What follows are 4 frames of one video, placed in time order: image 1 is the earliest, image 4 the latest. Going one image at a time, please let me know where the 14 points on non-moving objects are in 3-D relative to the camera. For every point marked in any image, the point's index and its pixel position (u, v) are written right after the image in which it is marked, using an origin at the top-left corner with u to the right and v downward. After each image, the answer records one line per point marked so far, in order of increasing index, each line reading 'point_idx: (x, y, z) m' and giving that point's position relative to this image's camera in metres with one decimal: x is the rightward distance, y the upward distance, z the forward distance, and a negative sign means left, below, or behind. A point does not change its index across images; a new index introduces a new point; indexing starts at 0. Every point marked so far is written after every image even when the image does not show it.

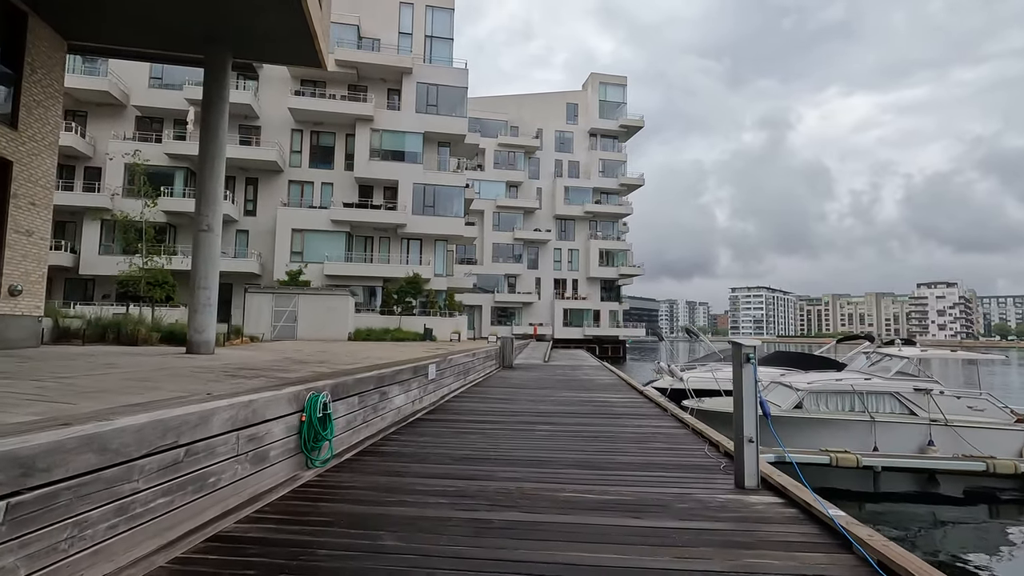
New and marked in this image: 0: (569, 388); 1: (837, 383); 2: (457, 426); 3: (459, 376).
0: (+1.1, -1.9, +10.1) m
1: (+5.2, -1.5, +8.6) m
2: (-0.6, -1.5, +5.8) m
3: (-0.9, -1.5, +9.1) m
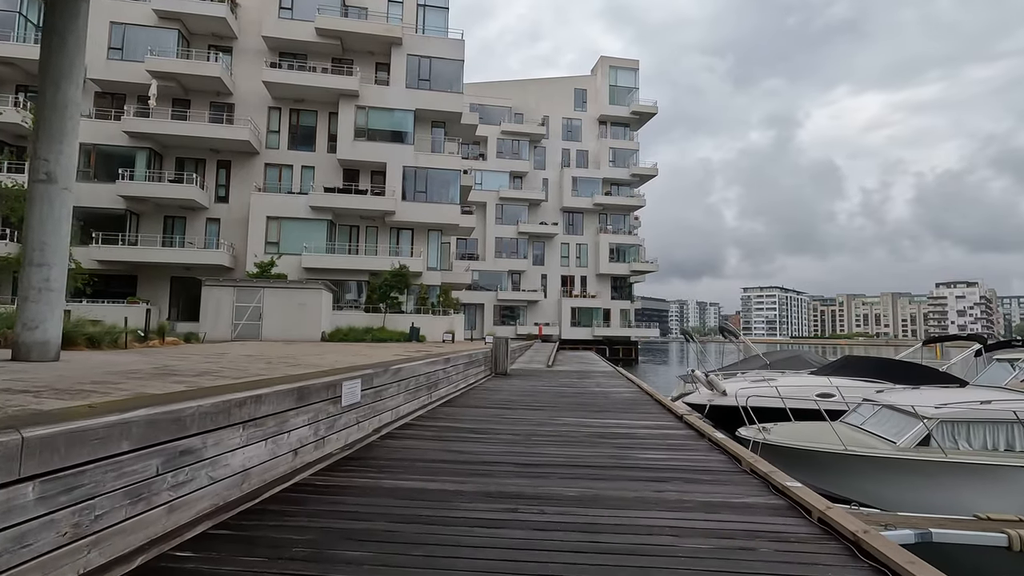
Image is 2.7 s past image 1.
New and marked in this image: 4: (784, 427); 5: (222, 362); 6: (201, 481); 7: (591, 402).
0: (+0.8, -1.6, +7.3) m
1: (+5.0, -1.3, +5.7) m
2: (-0.9, -1.2, +3.0) m
3: (-1.1, -1.3, +6.3) m
4: (+3.4, -1.8, +6.7) m
5: (-4.0, -1.0, +7.3) m
6: (-1.5, -1.0, +2.7) m
7: (+1.2, -1.7, +8.0) m
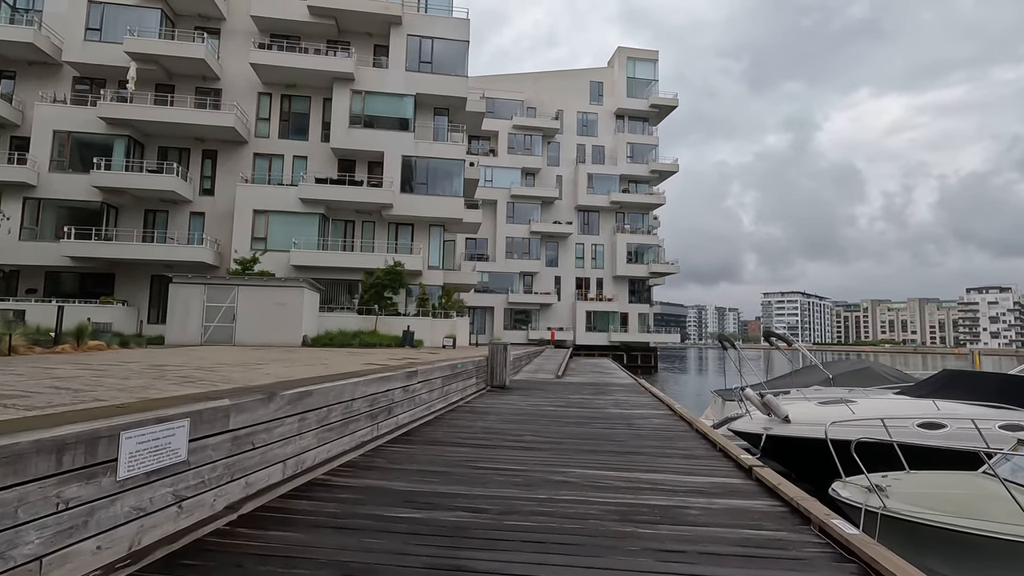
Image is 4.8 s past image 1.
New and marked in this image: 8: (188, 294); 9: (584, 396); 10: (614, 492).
0: (+0.7, -1.5, +5.1) m
1: (+4.8, -1.1, +3.4) m
2: (-1.1, -1.0, +0.9) m
3: (-1.3, -1.1, +4.2) m
4: (+3.2, -1.6, +4.4) m
5: (-4.1, -0.9, +5.3) m
6: (-1.8, -0.8, +0.6) m
7: (+1.0, -1.6, +5.8) m
8: (-9.3, -0.2, +15.5) m
9: (+1.3, -1.9, +9.4) m
10: (+0.7, -1.3, +3.5) m
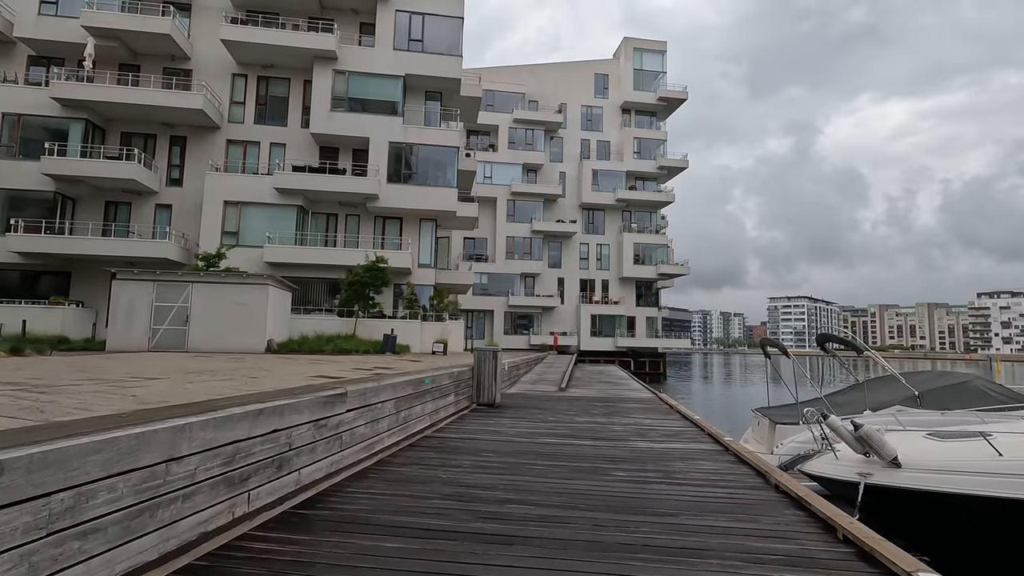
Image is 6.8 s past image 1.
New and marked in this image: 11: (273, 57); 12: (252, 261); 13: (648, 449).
0: (+0.5, -1.3, +3.0) m
1: (+4.6, -0.9, +1.3) m
2: (-1.3, -0.8, -1.2) m
3: (-1.5, -0.9, +2.1) m
4: (+3.1, -1.5, +2.3) m
5: (-4.3, -0.7, +3.2) m
6: (-2.0, -0.6, -1.5) m
7: (+0.9, -1.4, +3.7) m
8: (-9.4, -0.1, +13.4) m
9: (+1.1, -1.8, +7.3) m
10: (+0.5, -1.2, +1.4) m
11: (-8.8, +8.6, +19.9) m
12: (-9.0, +1.0, +18.6) m
13: (+1.3, -1.6, +5.3) m
